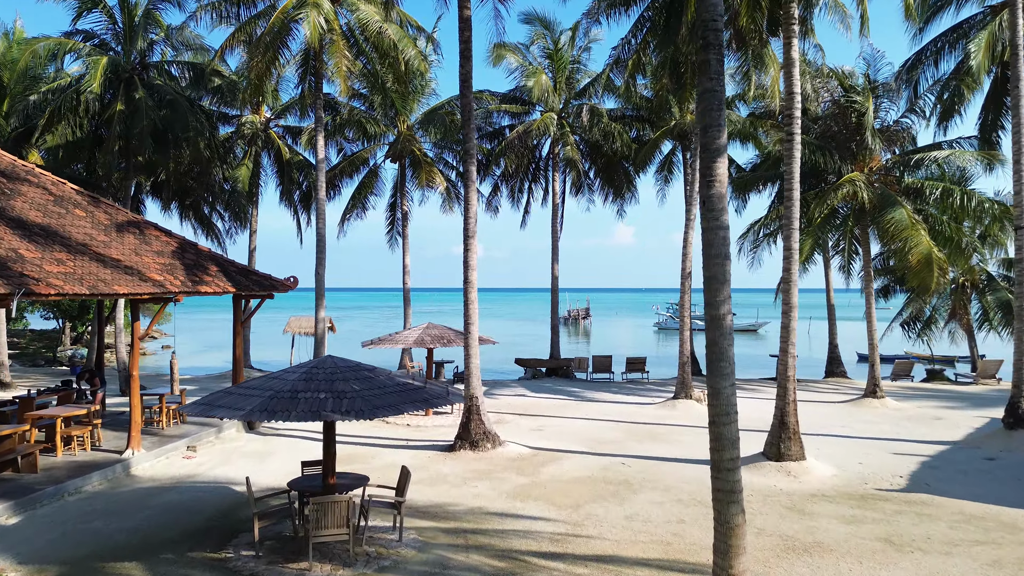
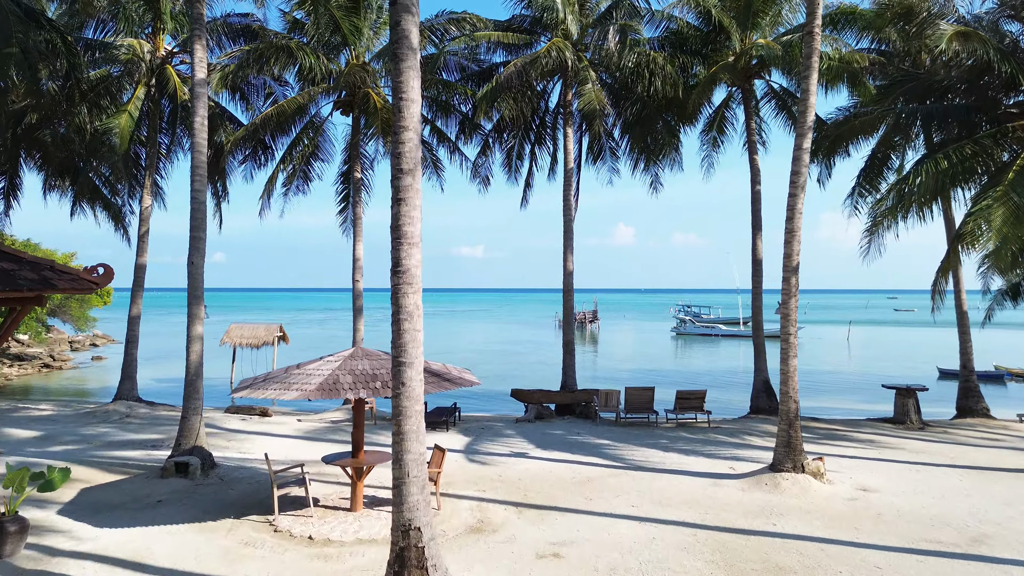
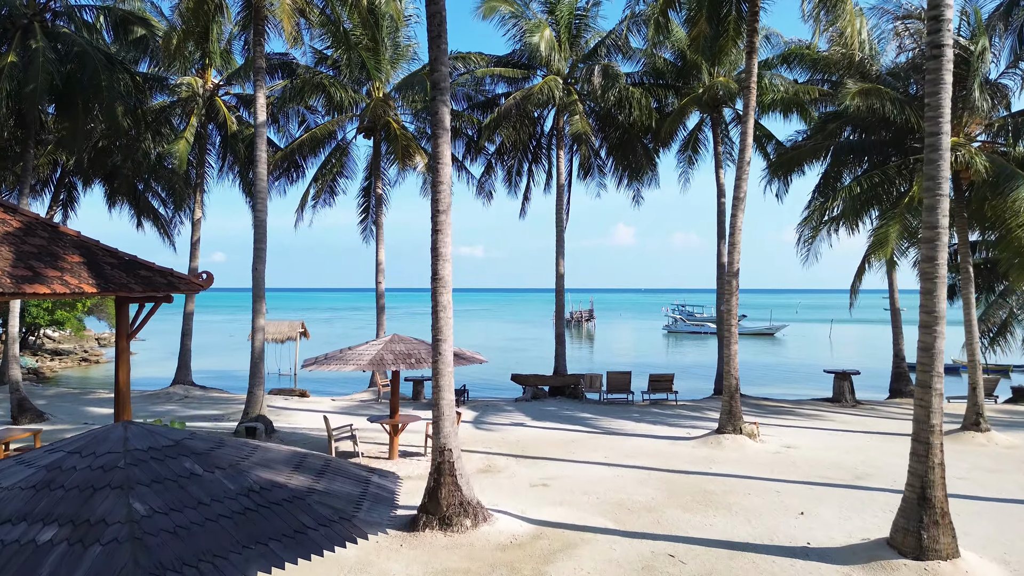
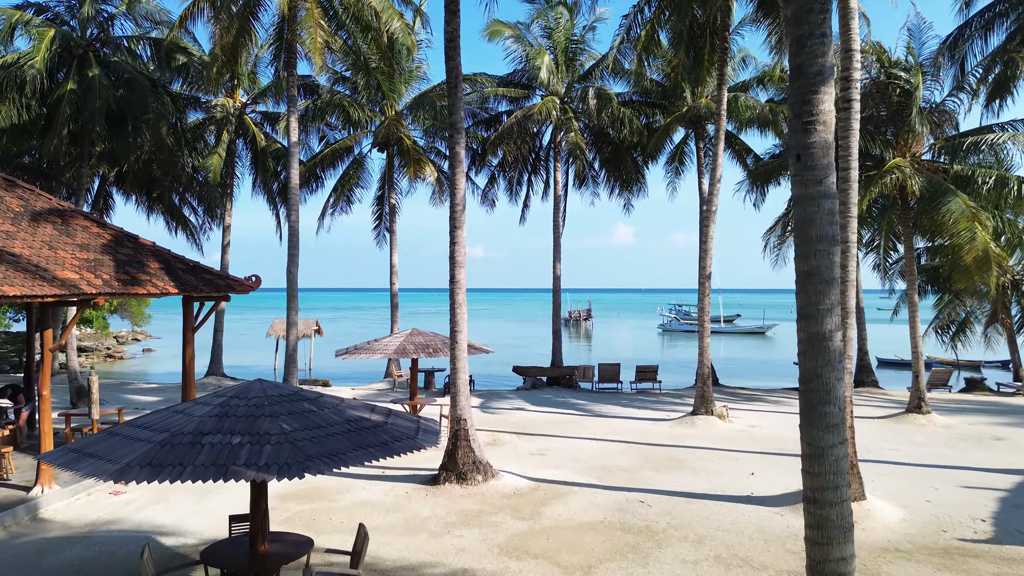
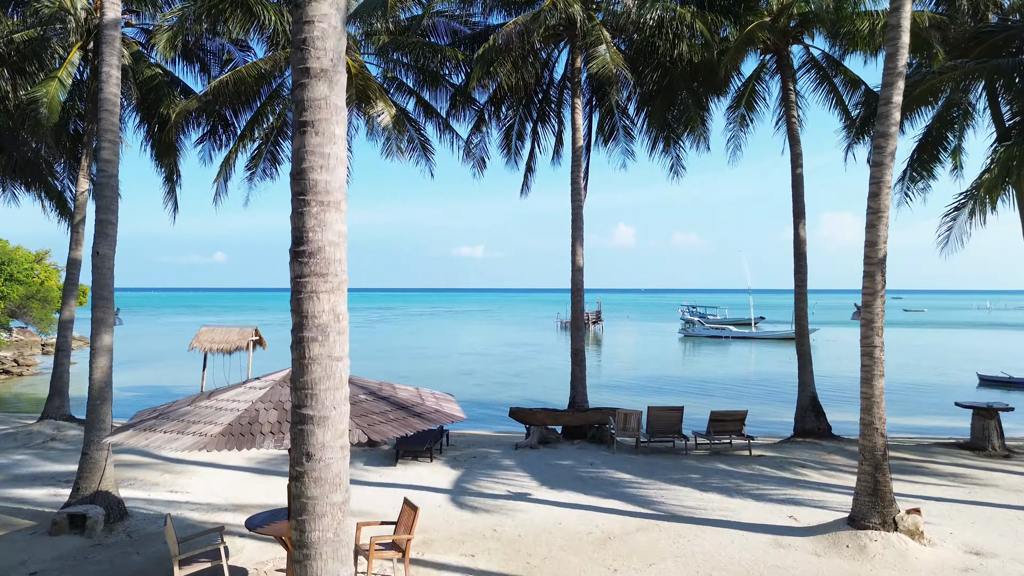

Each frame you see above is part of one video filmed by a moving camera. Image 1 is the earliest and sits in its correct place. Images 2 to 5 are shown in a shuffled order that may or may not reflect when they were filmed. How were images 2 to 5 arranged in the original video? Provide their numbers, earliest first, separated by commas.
4, 3, 2, 5
